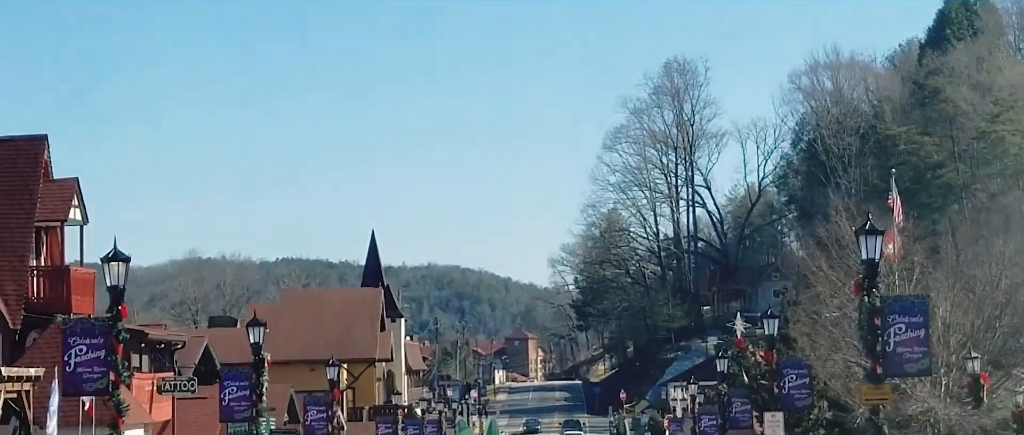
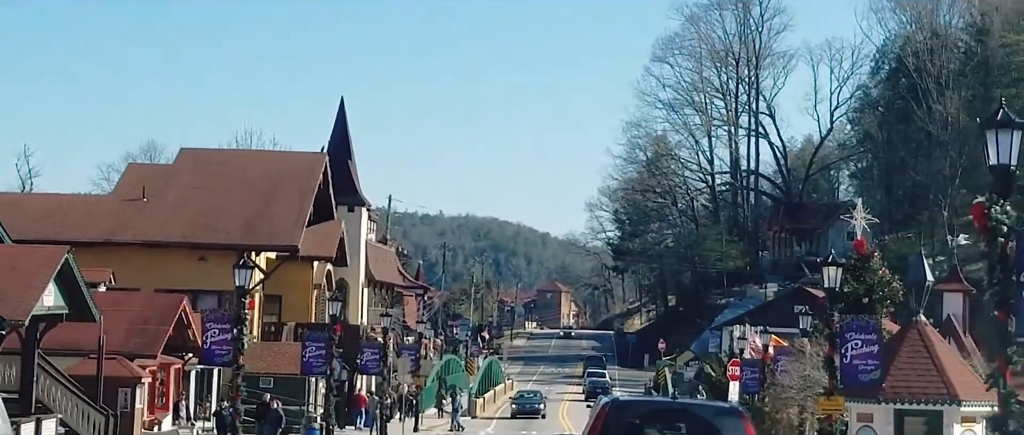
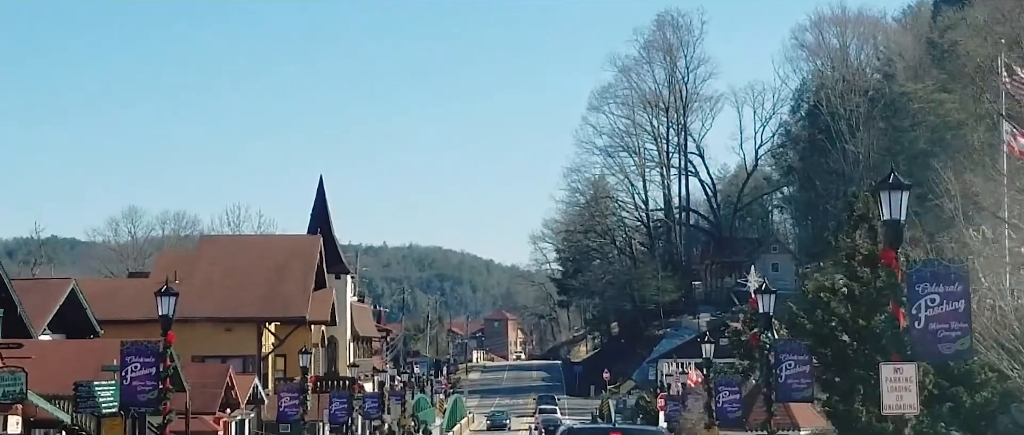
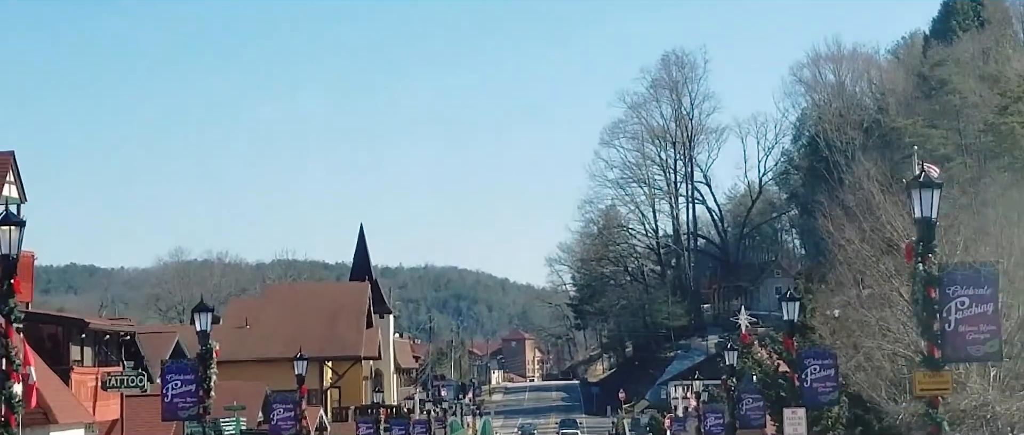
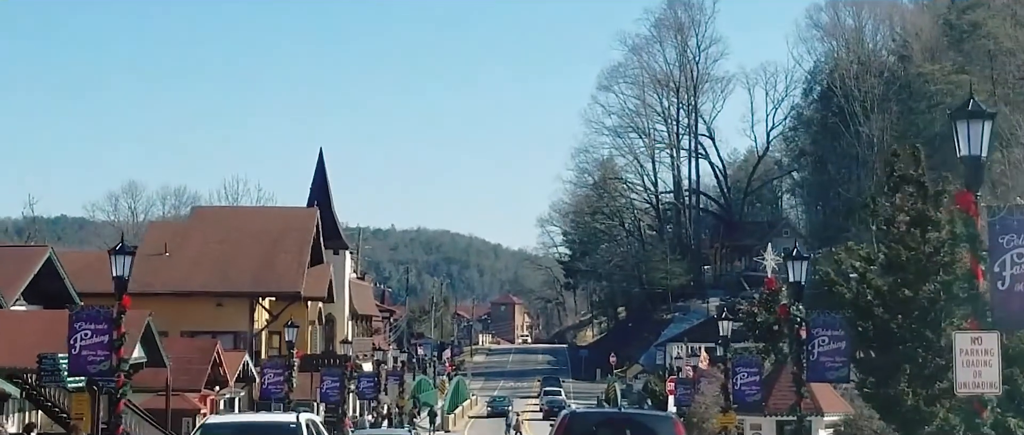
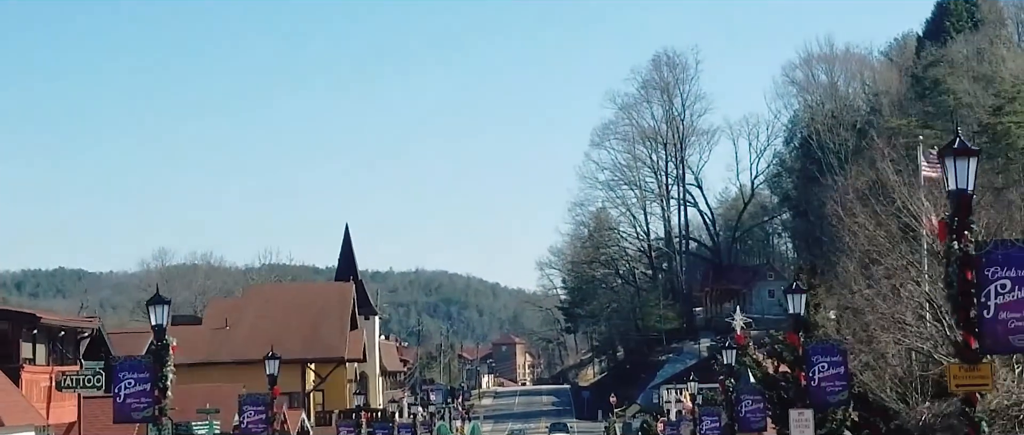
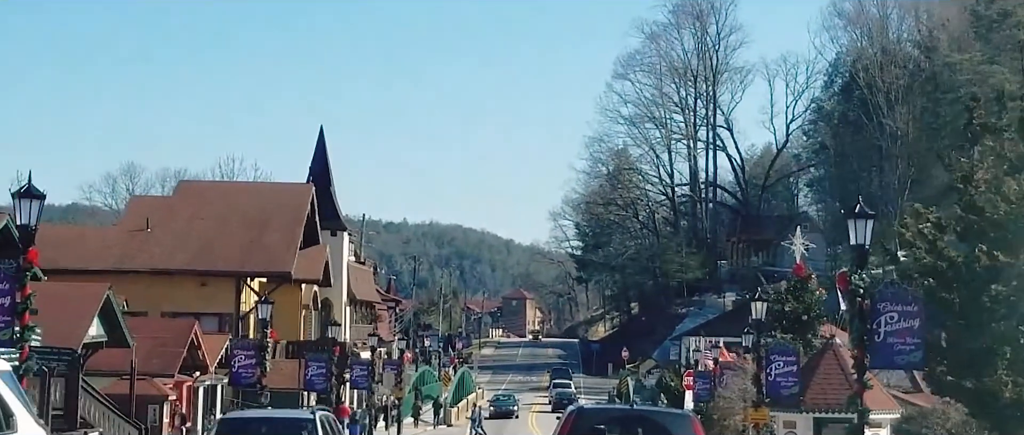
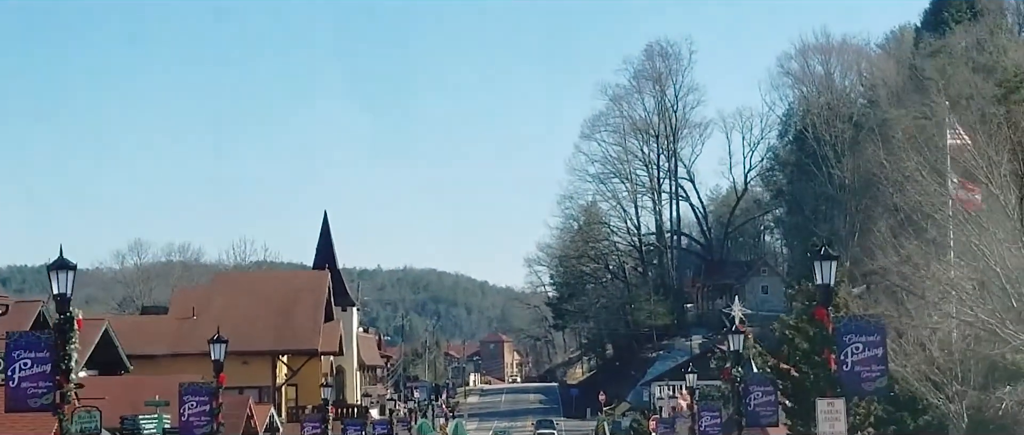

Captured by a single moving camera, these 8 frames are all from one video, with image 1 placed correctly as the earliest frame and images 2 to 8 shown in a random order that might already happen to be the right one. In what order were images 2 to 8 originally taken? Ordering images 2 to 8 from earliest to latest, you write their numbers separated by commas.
4, 6, 8, 3, 5, 7, 2
